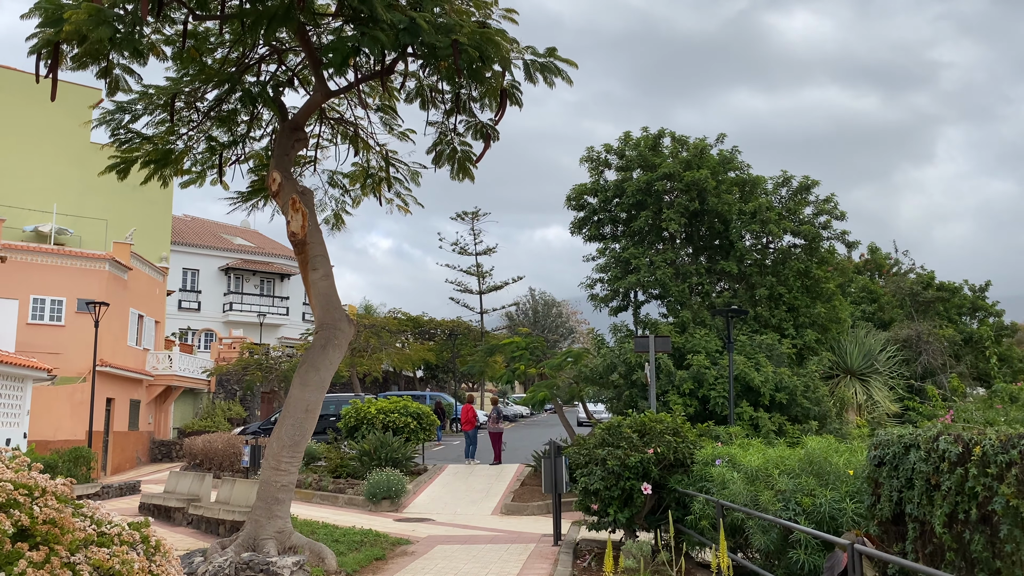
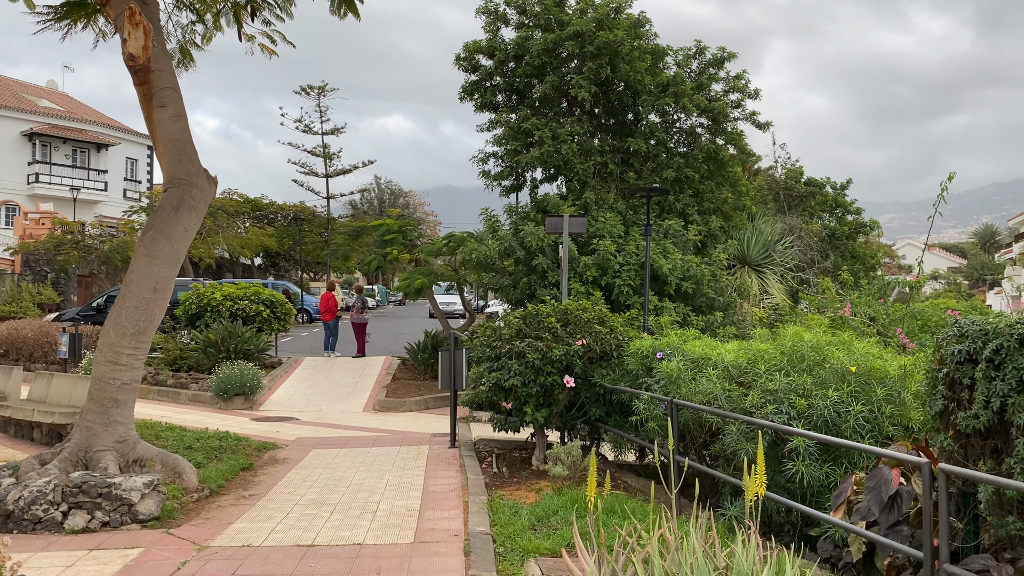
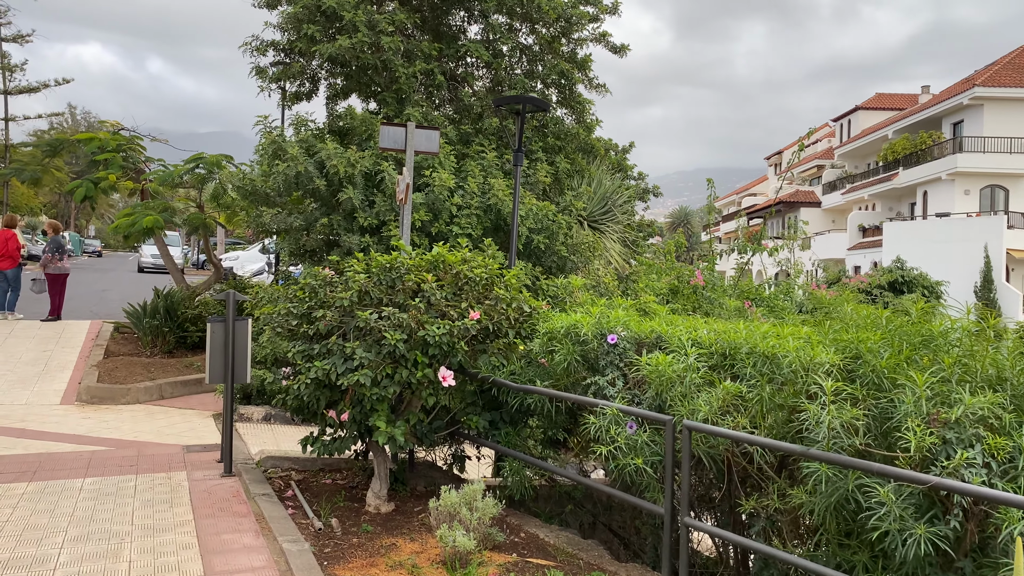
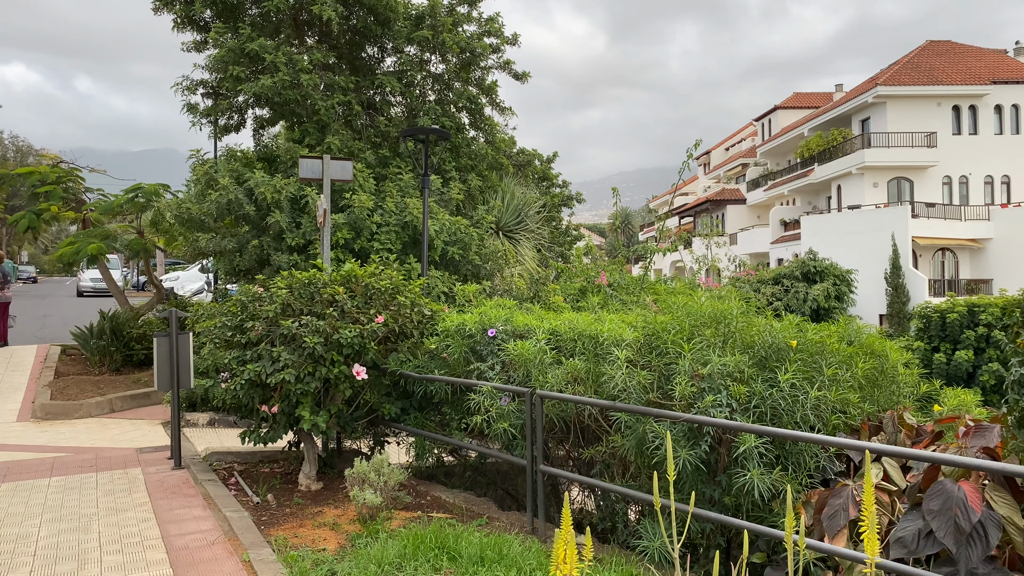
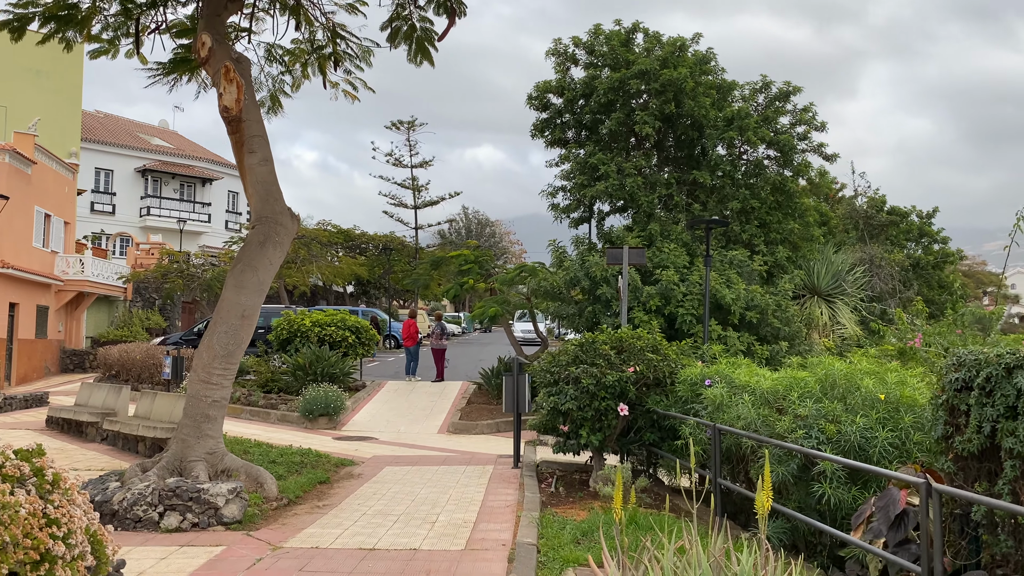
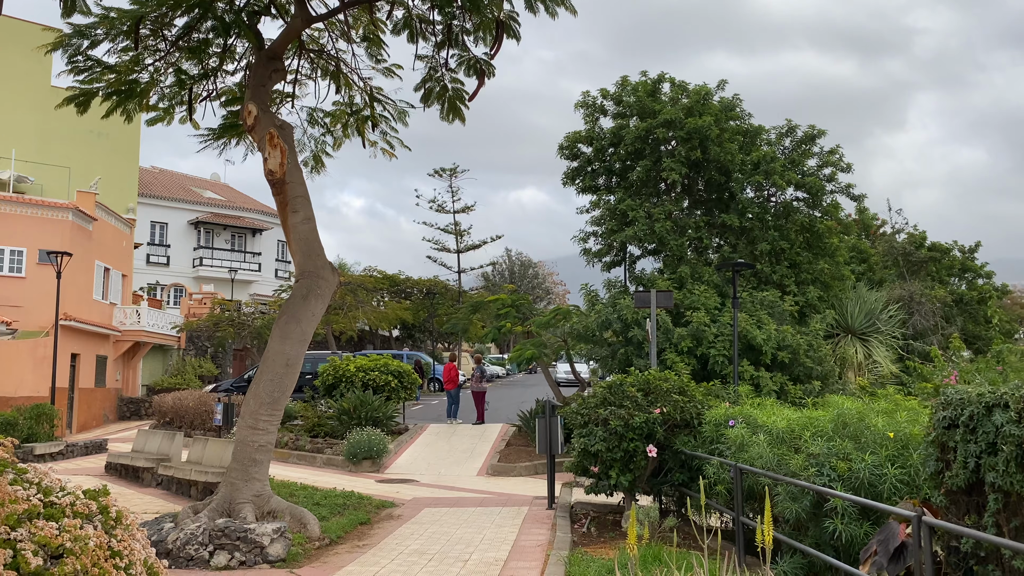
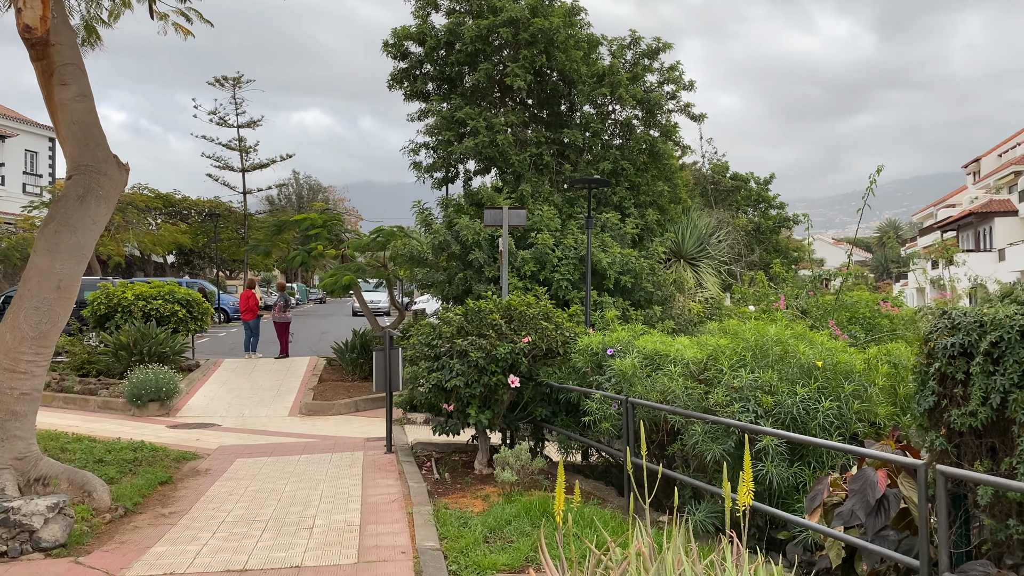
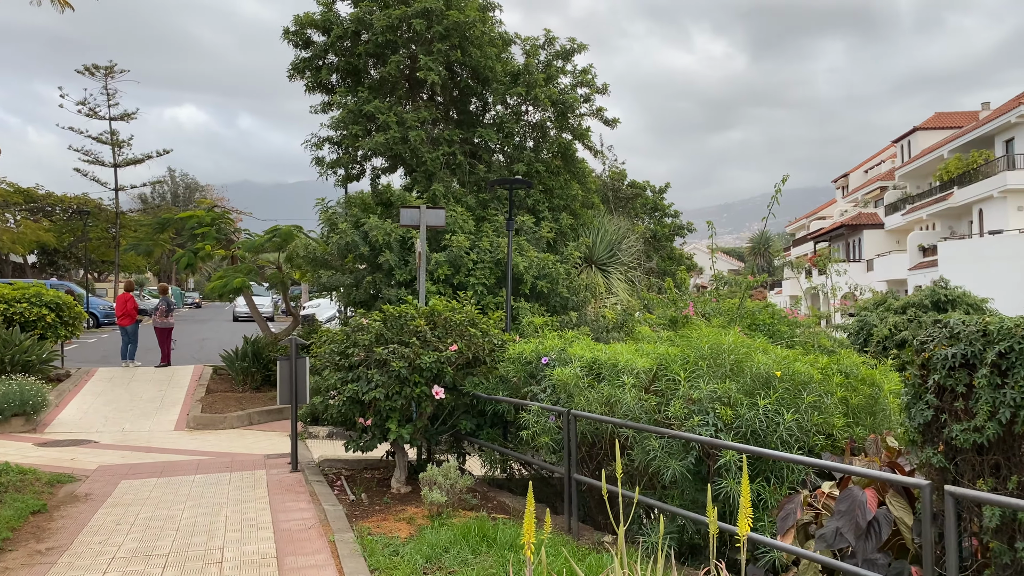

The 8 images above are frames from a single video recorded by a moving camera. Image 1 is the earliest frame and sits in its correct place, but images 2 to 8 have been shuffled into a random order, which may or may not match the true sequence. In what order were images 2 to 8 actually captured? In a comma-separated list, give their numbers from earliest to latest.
6, 5, 2, 7, 8, 4, 3
